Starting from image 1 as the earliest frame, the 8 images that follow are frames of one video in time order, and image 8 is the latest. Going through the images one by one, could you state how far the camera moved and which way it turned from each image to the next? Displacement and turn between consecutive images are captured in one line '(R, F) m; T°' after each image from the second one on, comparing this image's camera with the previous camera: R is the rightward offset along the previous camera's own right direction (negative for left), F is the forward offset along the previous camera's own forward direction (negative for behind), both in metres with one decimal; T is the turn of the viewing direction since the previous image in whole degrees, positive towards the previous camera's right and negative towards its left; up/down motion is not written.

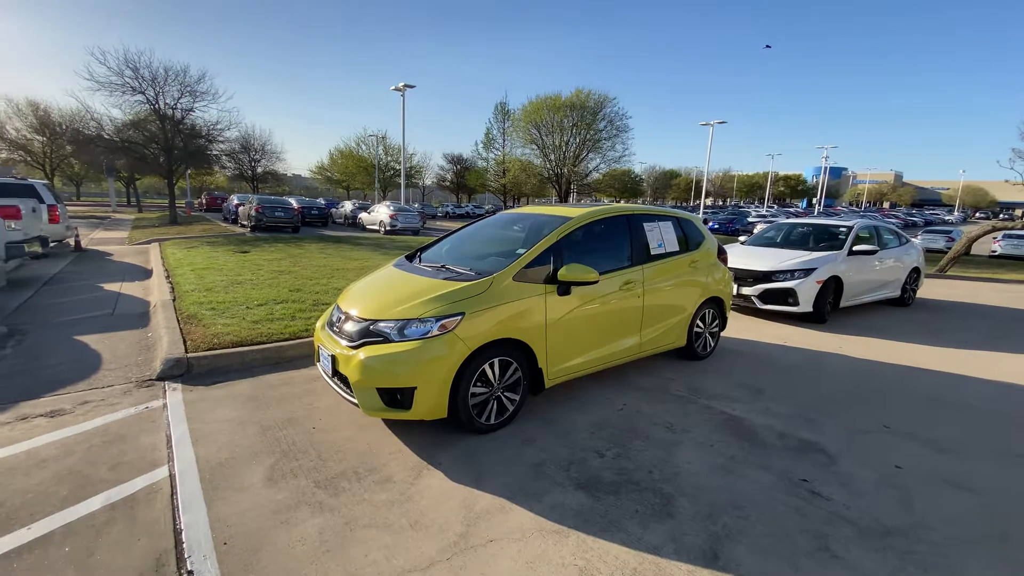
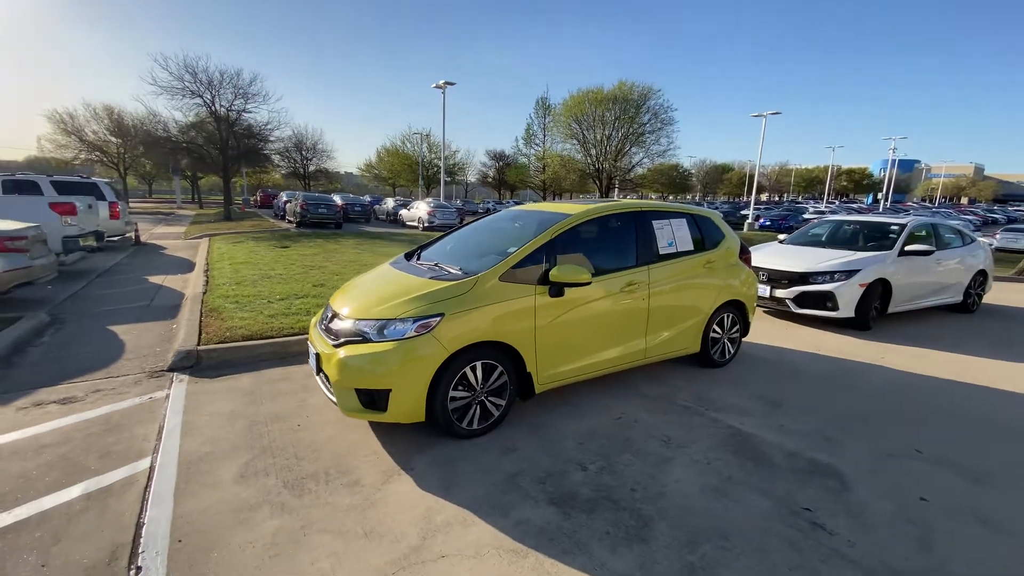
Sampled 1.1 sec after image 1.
(+0.4, +0.2) m; -5°
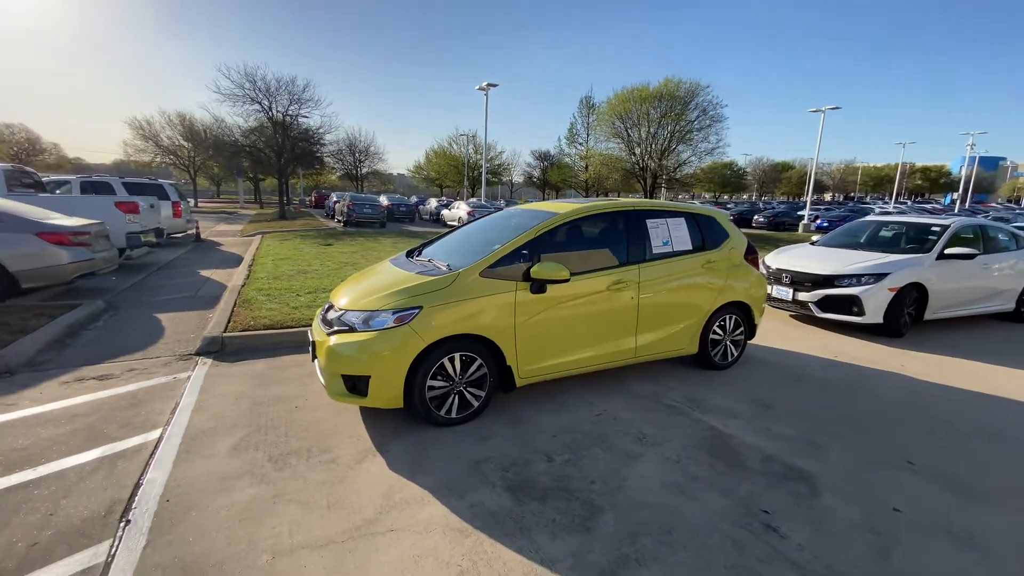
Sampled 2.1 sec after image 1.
(+0.5, -0.1) m; -6°
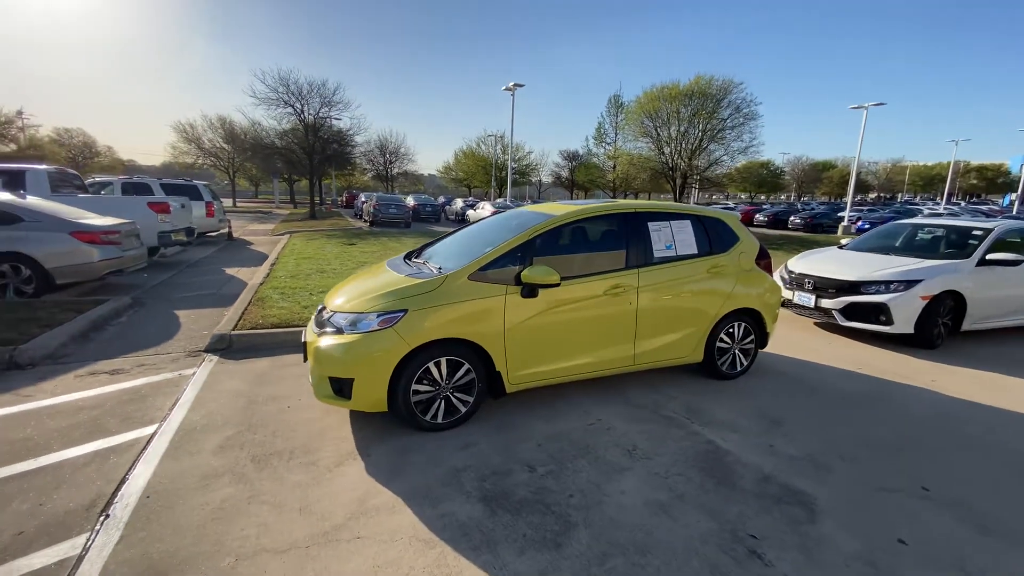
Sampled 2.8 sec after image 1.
(+0.3, +0.1) m; -4°
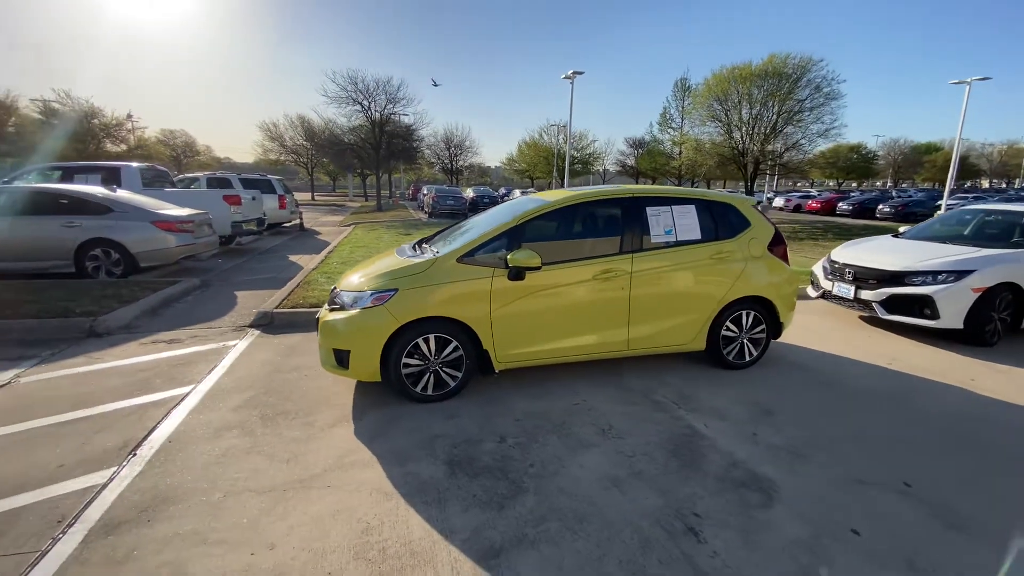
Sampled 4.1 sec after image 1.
(+0.7, -0.1) m; -8°
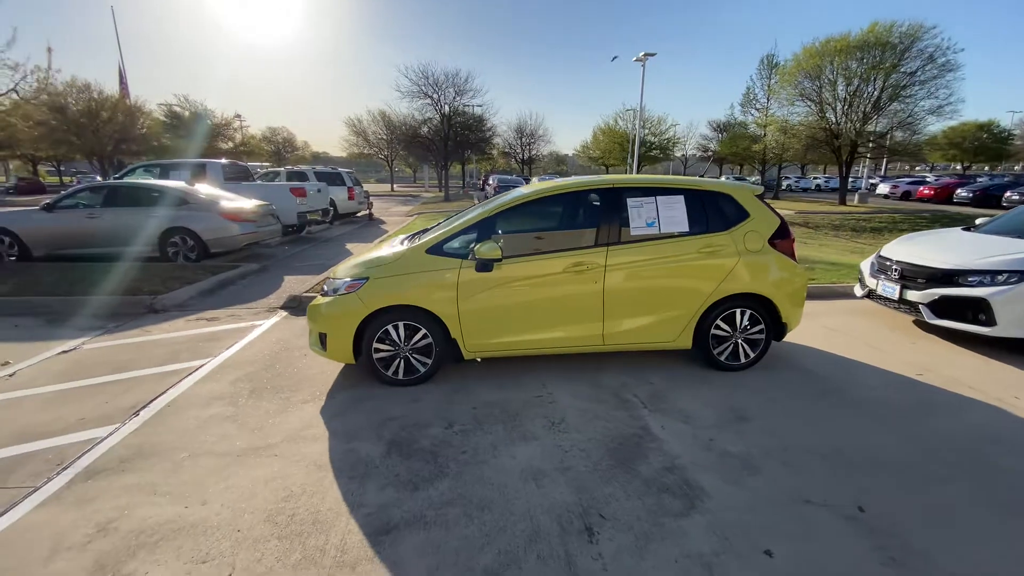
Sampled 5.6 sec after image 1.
(+0.9, 0.0) m; -10°
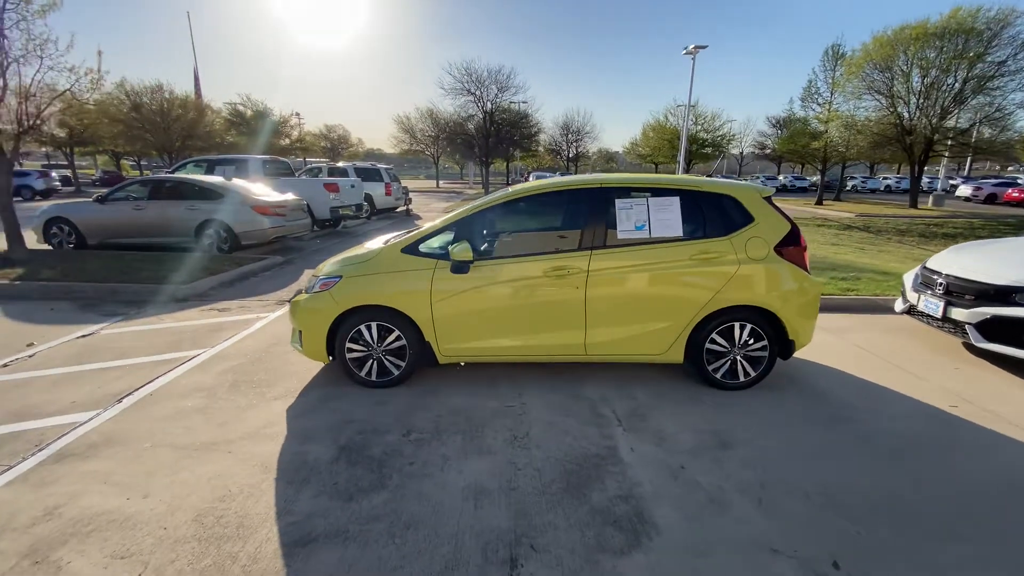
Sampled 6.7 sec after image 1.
(+0.6, +0.2) m; -6°
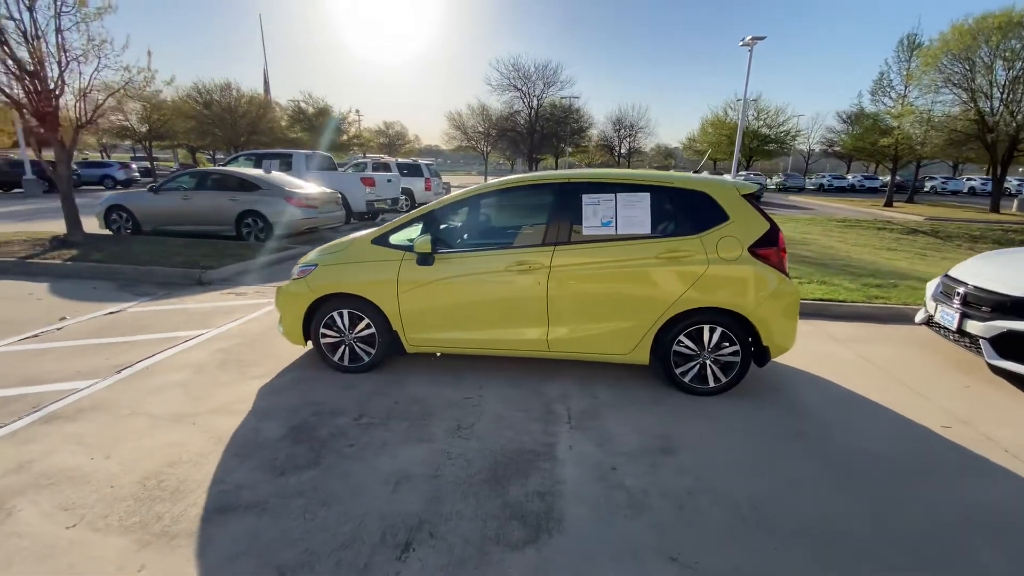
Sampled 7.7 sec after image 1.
(+0.7, 0.0) m; -6°
